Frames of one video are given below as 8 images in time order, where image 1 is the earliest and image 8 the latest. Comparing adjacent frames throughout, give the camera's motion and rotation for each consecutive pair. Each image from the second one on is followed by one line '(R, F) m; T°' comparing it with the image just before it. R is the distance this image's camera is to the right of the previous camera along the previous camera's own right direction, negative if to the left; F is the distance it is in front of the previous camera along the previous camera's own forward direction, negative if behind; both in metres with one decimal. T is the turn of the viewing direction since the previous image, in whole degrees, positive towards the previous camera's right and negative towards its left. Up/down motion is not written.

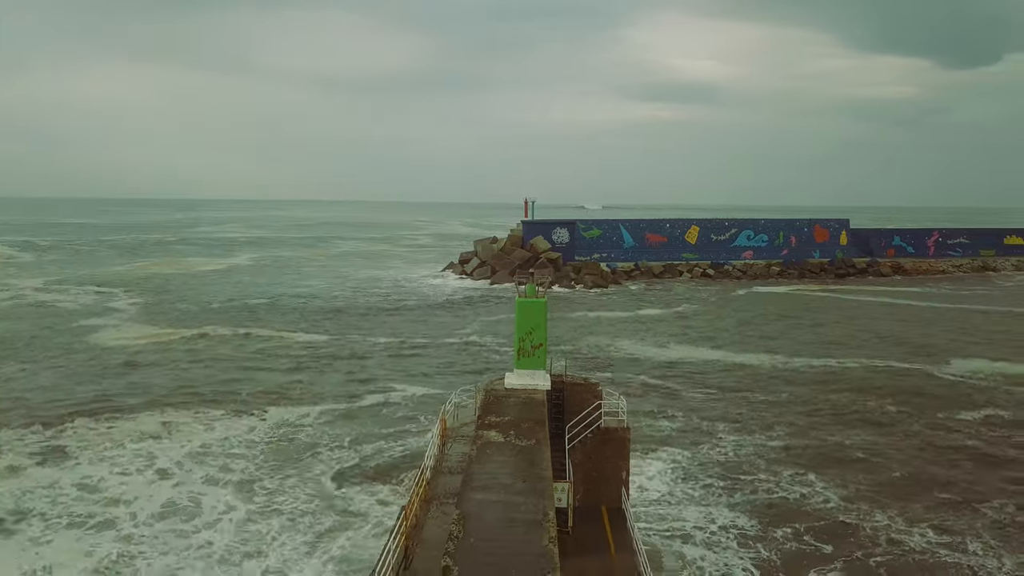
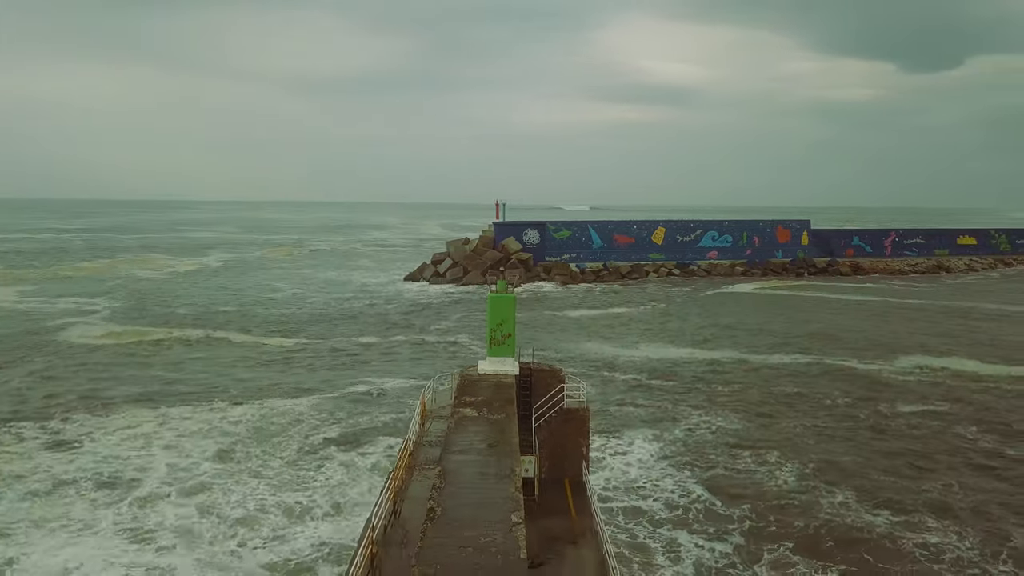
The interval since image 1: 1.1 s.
(0.0, -0.5) m; +2°
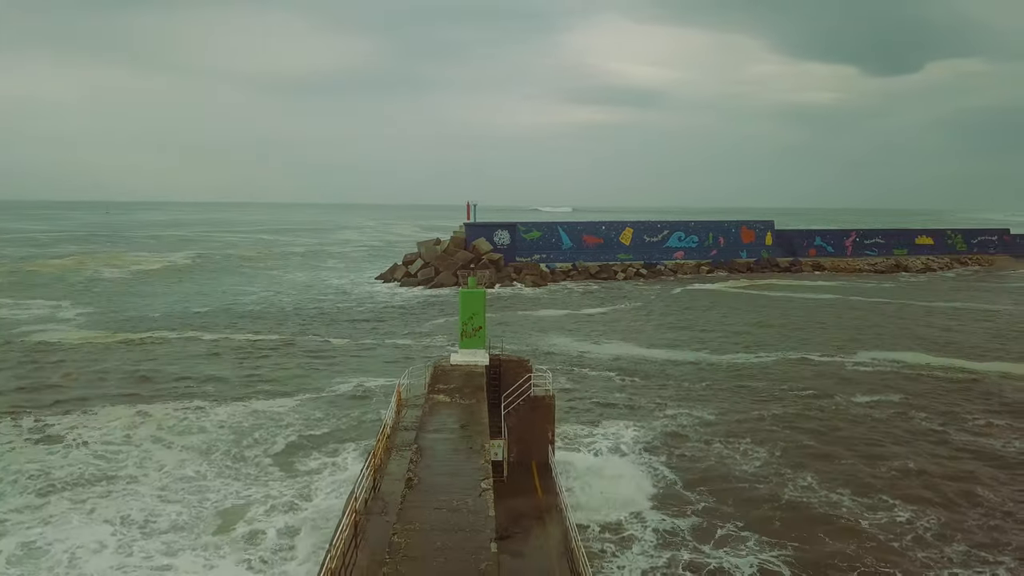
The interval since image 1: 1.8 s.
(0.0, -0.4) m; +2°
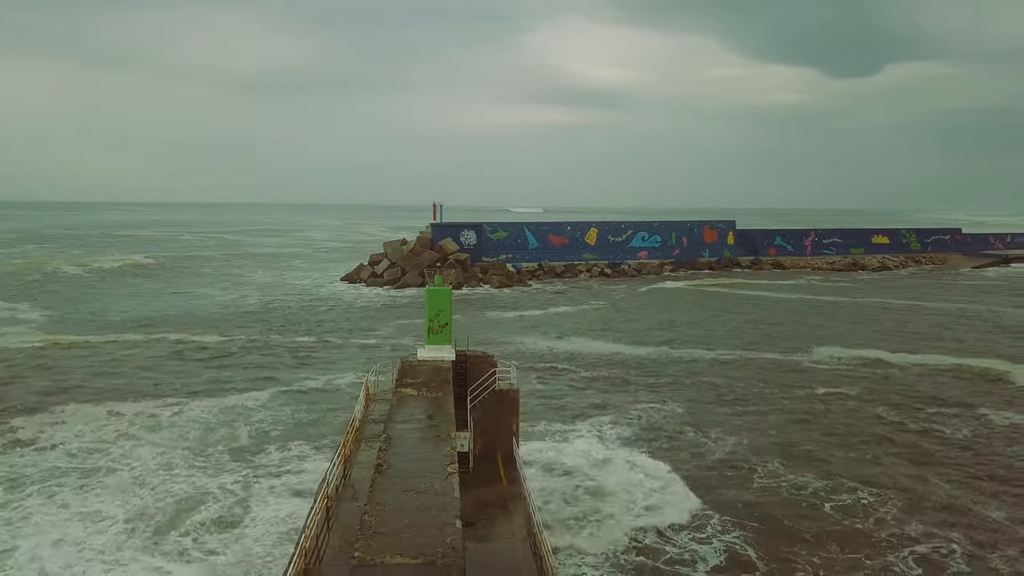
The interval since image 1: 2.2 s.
(0.0, -0.2) m; +2°
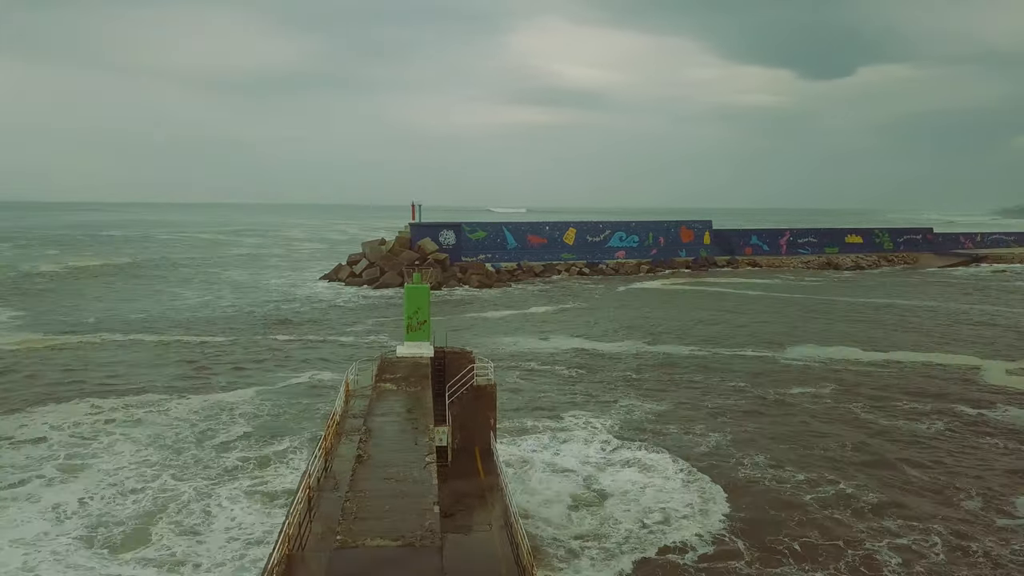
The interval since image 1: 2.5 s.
(0.0, -0.1) m; +1°
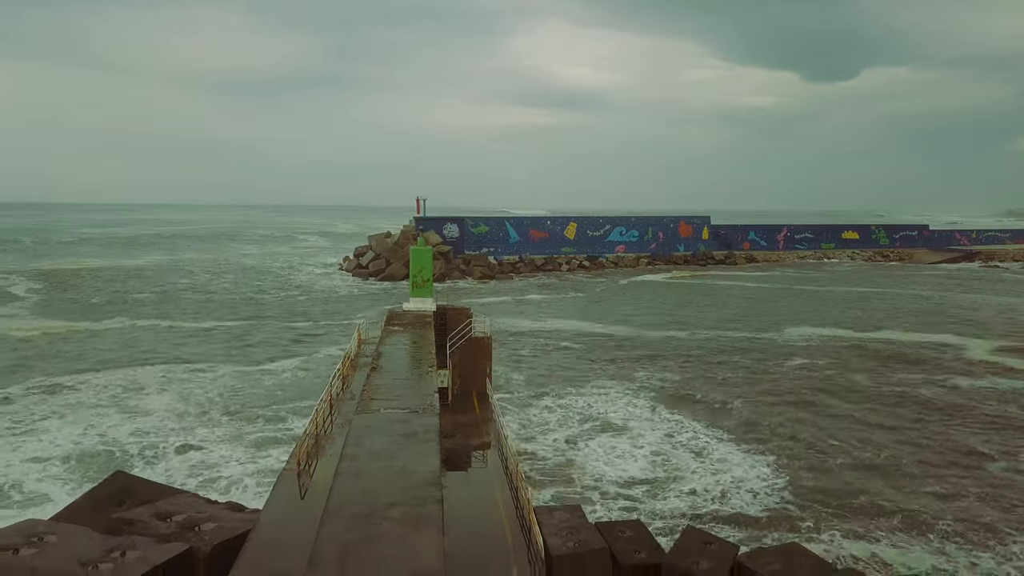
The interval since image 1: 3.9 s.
(+0.1, -0.7) m; 0°
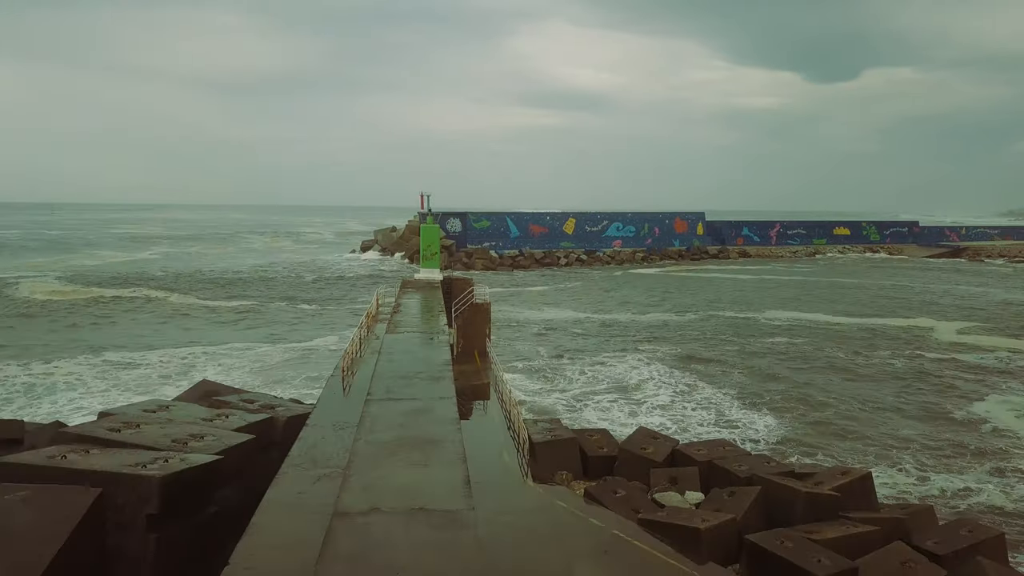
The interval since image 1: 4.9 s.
(+0.1, -1.0) m; 0°
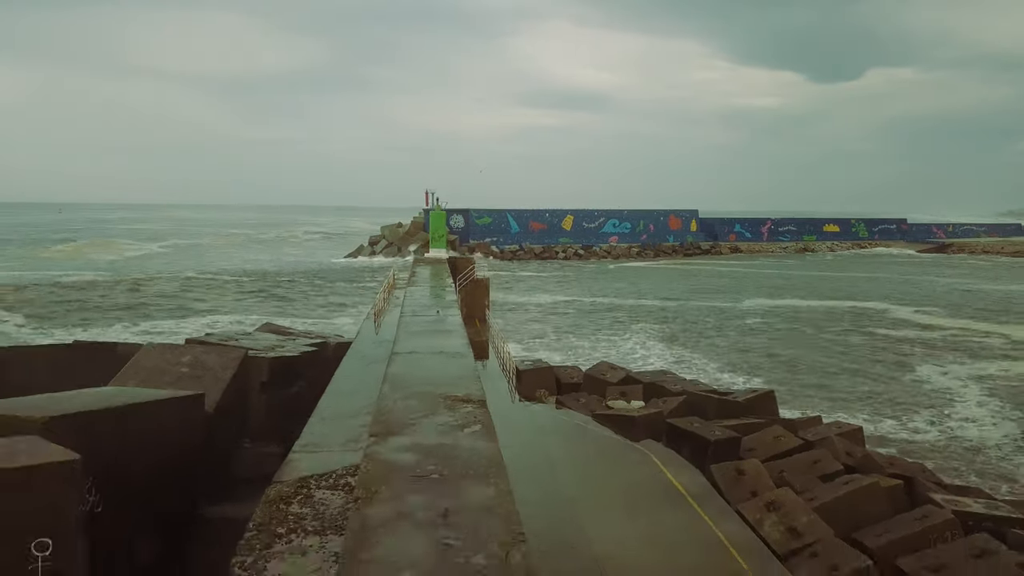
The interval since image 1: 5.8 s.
(+0.1, -1.3) m; 0°
